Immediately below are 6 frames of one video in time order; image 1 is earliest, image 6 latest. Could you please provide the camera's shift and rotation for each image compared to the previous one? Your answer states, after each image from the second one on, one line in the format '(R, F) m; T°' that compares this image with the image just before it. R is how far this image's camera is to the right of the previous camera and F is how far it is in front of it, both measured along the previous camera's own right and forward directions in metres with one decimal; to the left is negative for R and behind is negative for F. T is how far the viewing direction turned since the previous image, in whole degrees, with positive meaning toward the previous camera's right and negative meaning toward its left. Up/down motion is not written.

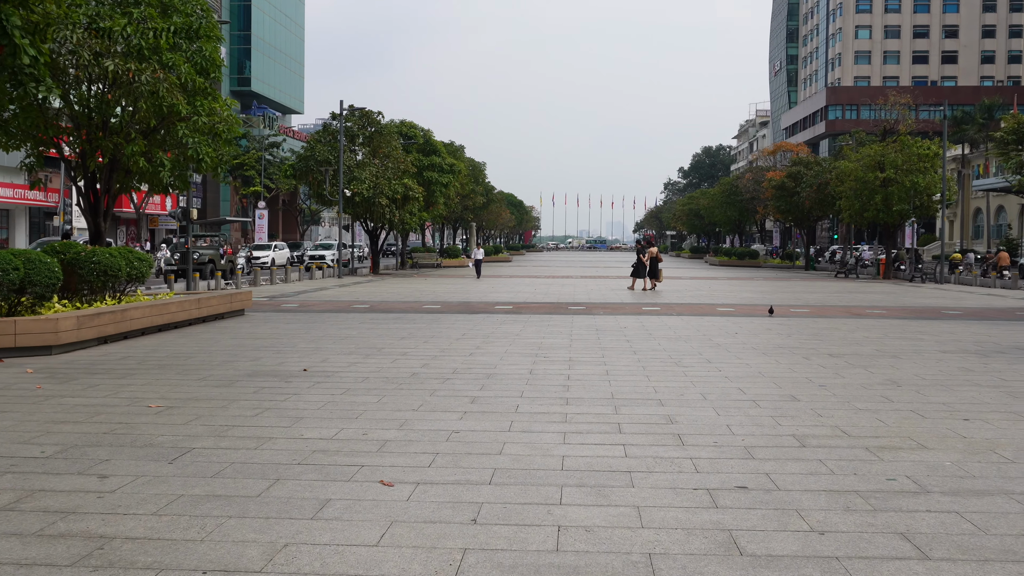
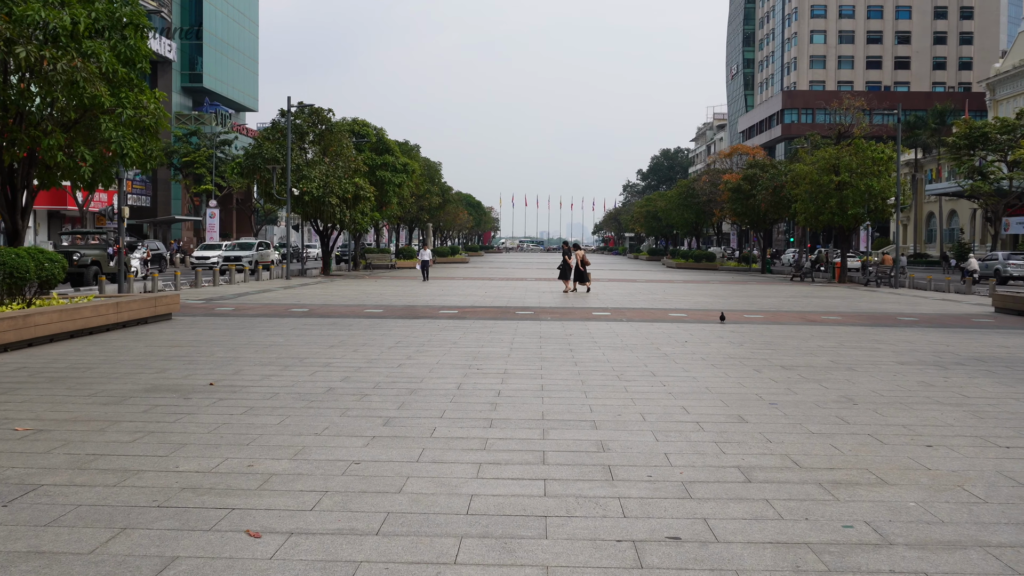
(+0.3, +0.7) m; +2°
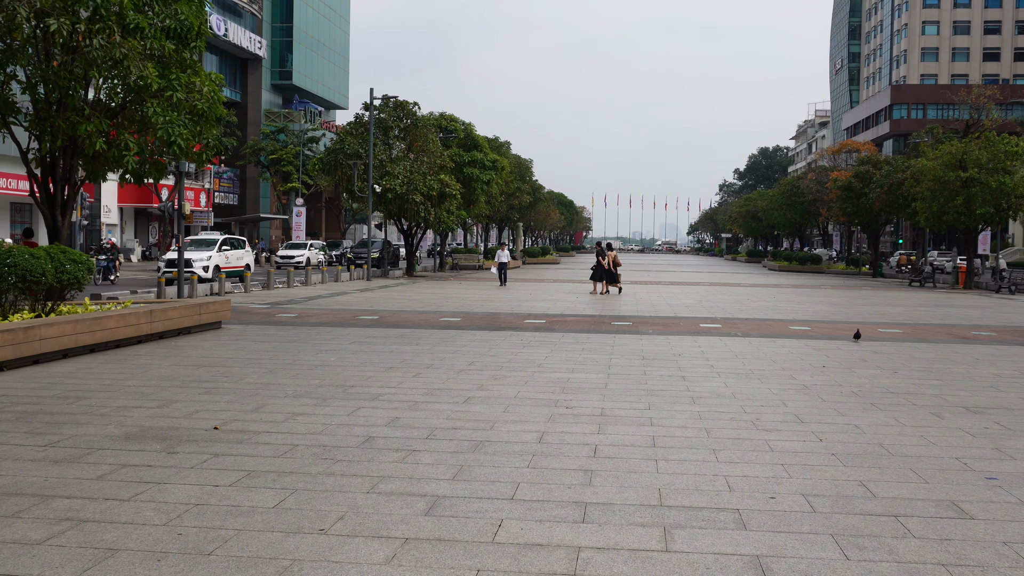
(-0.1, +2.2) m; -5°
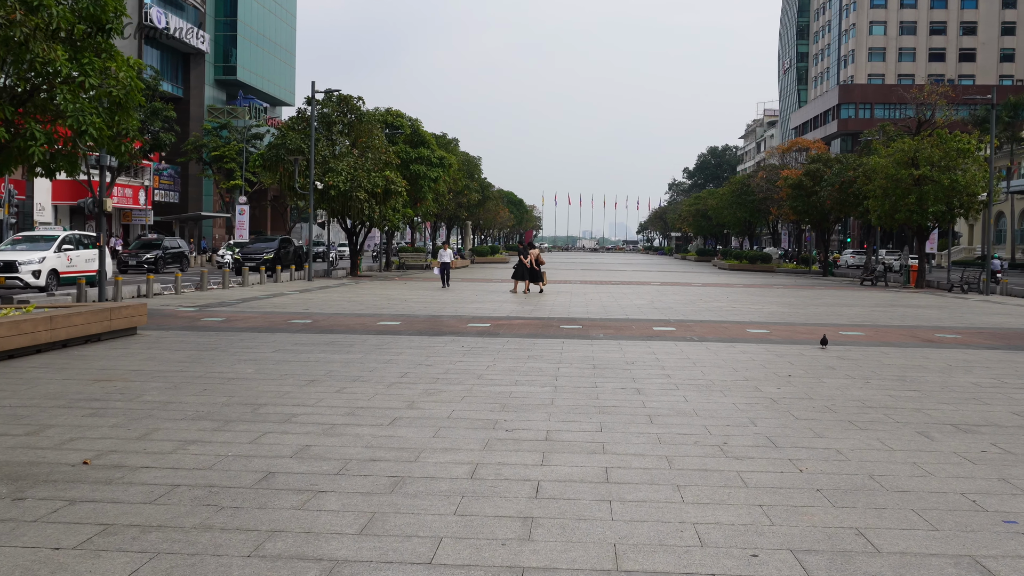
(+0.1, +1.0) m; +3°
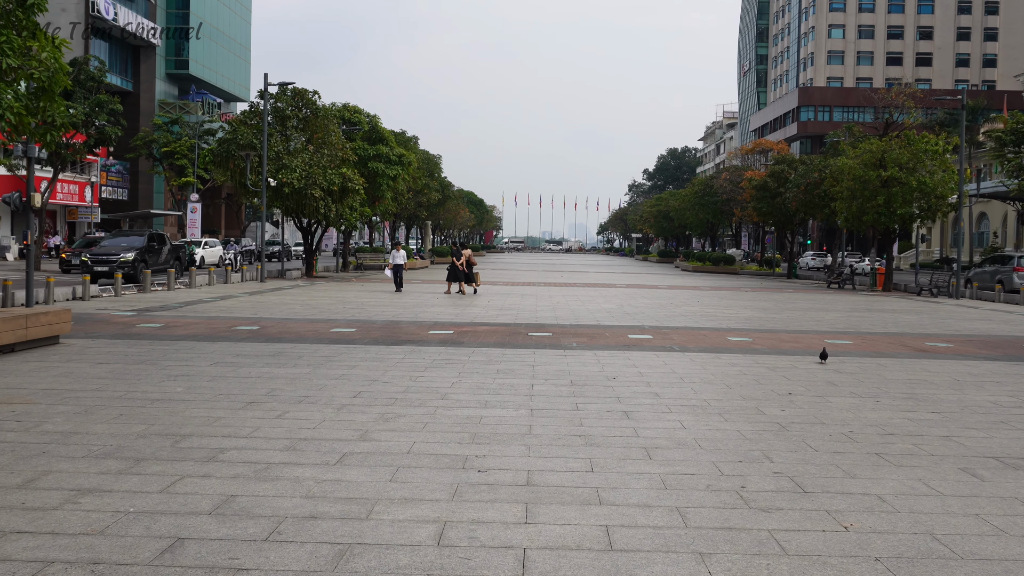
(-0.1, +1.1) m; +2°
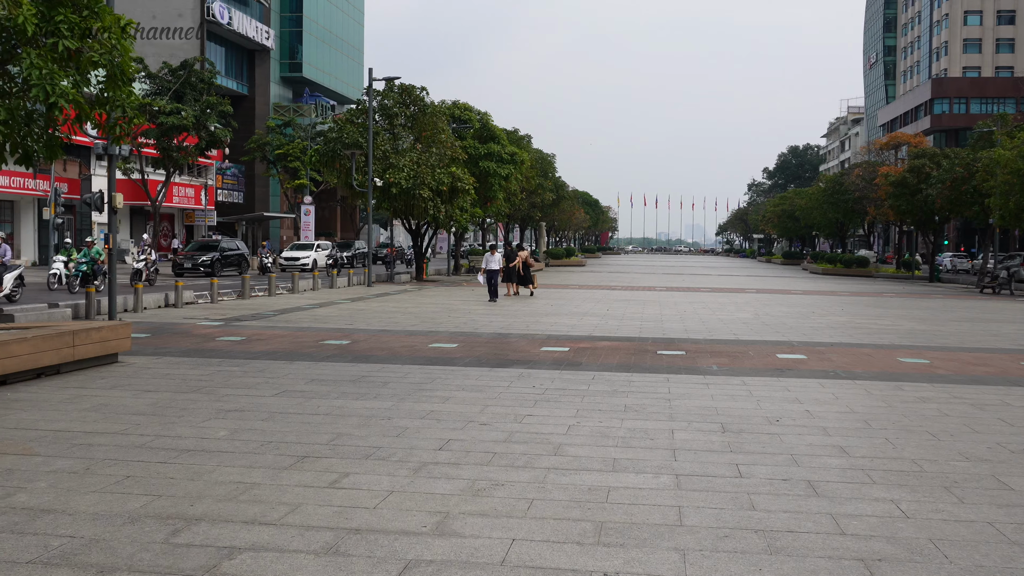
(-0.1, +2.0) m; -6°
